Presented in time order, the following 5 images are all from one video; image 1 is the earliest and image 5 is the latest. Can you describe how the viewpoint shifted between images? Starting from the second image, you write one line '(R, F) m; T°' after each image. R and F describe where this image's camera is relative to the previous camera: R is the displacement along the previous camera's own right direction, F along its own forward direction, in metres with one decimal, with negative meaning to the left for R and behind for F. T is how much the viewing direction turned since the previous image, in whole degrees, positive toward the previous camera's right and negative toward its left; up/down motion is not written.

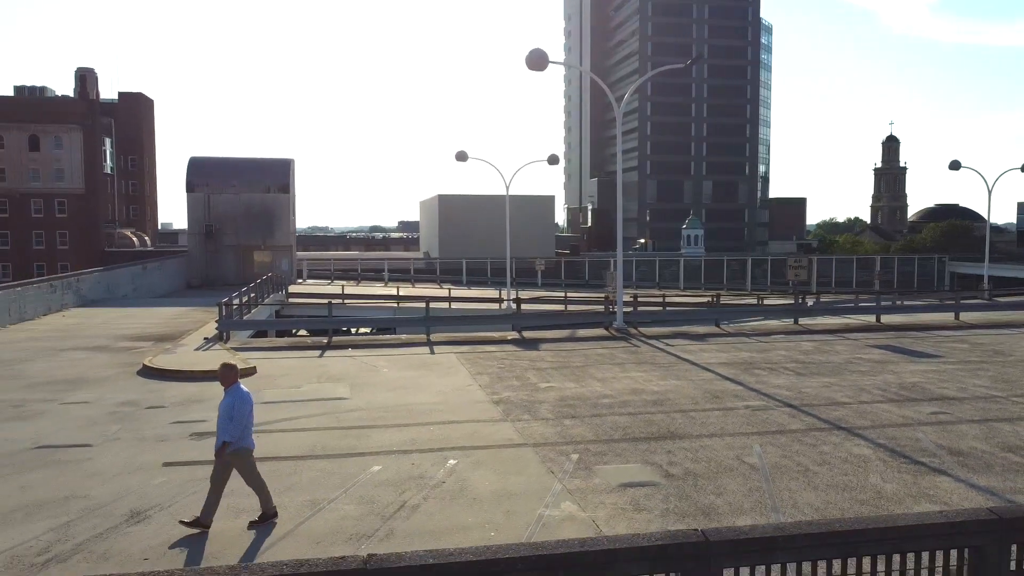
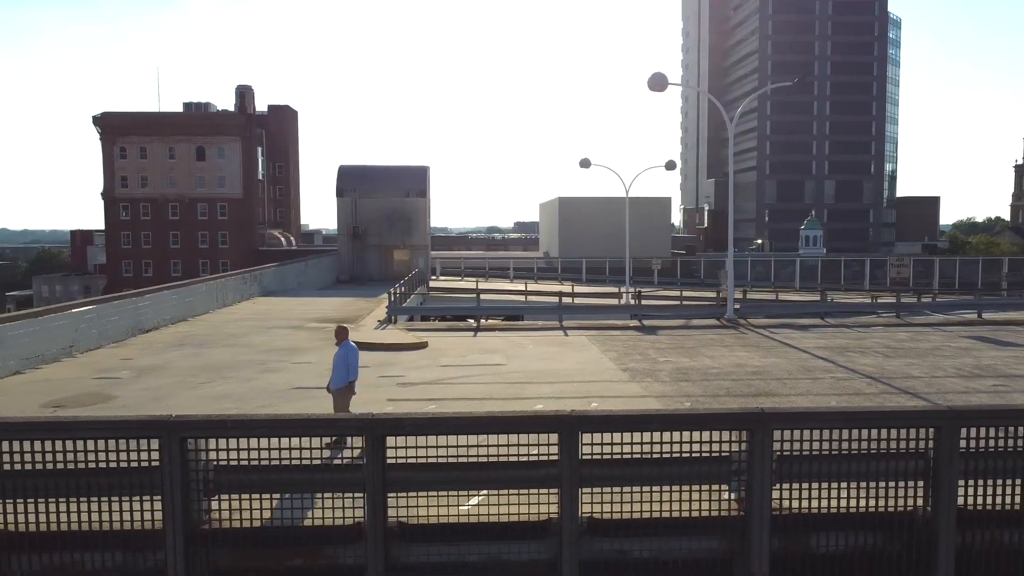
(-0.2, -2.9) m; -8°
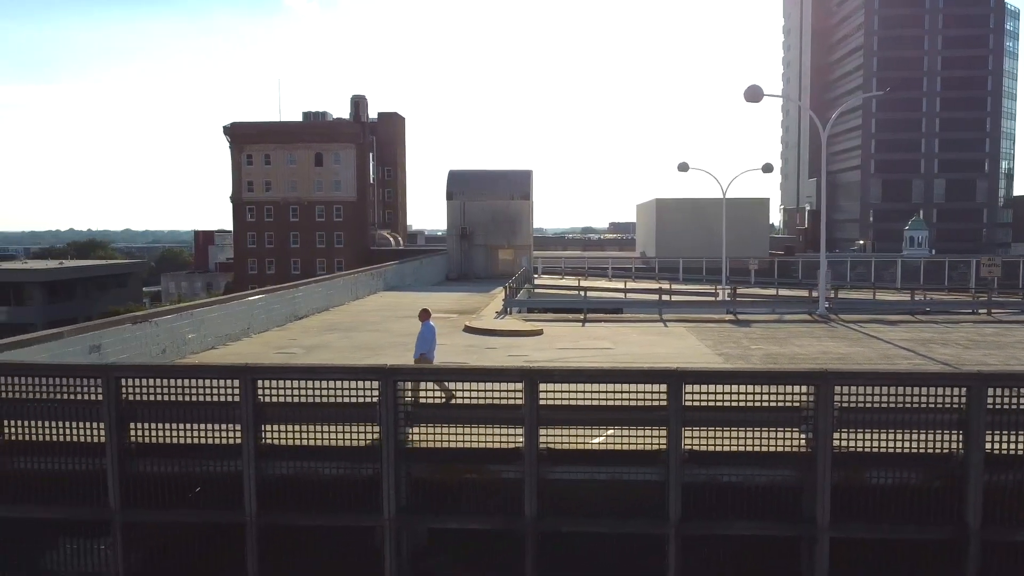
(-0.3, -2.3) m; -7°
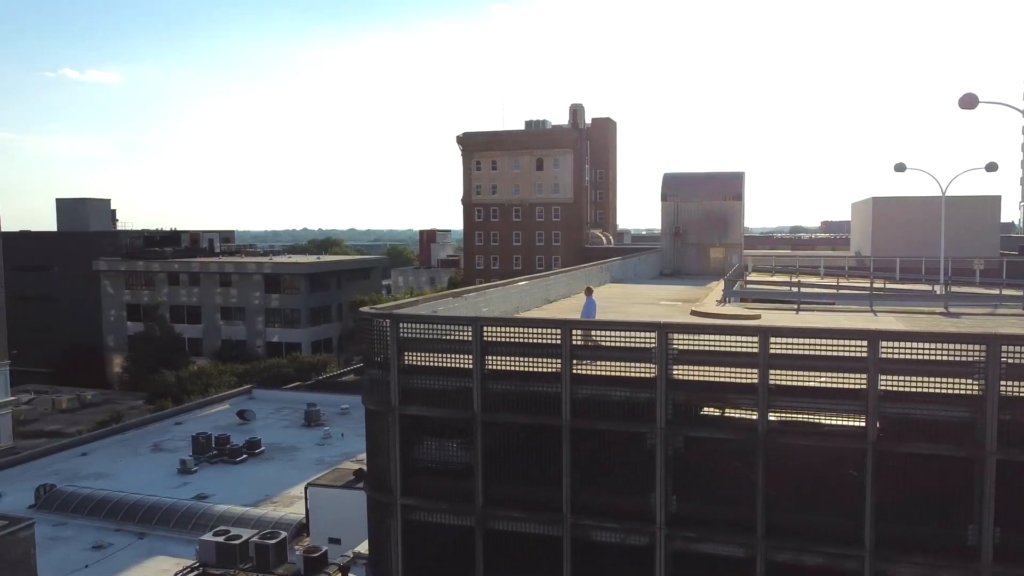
(-0.5, -4.1) m; -14°
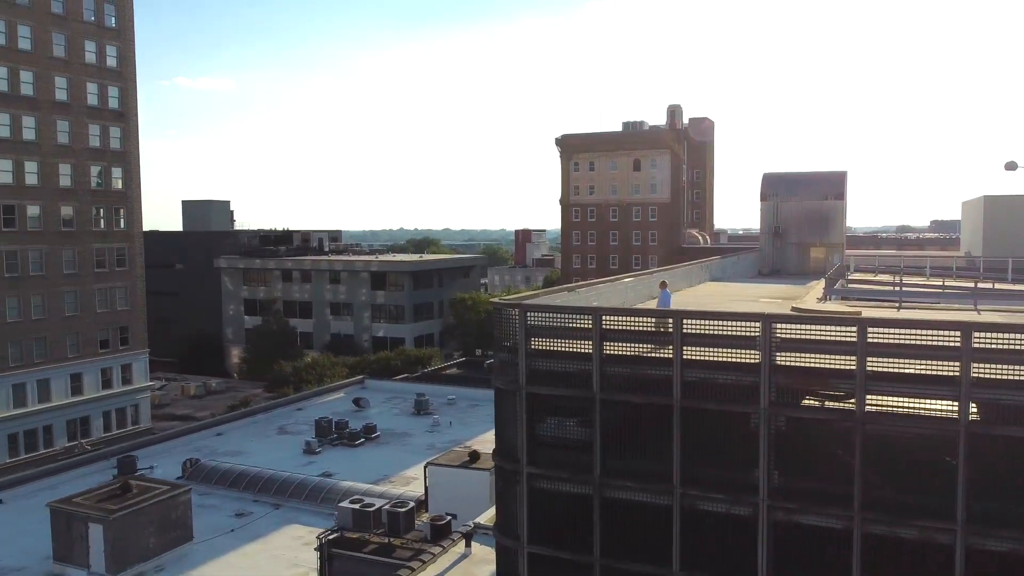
(-0.5, -1.8) m; -6°
